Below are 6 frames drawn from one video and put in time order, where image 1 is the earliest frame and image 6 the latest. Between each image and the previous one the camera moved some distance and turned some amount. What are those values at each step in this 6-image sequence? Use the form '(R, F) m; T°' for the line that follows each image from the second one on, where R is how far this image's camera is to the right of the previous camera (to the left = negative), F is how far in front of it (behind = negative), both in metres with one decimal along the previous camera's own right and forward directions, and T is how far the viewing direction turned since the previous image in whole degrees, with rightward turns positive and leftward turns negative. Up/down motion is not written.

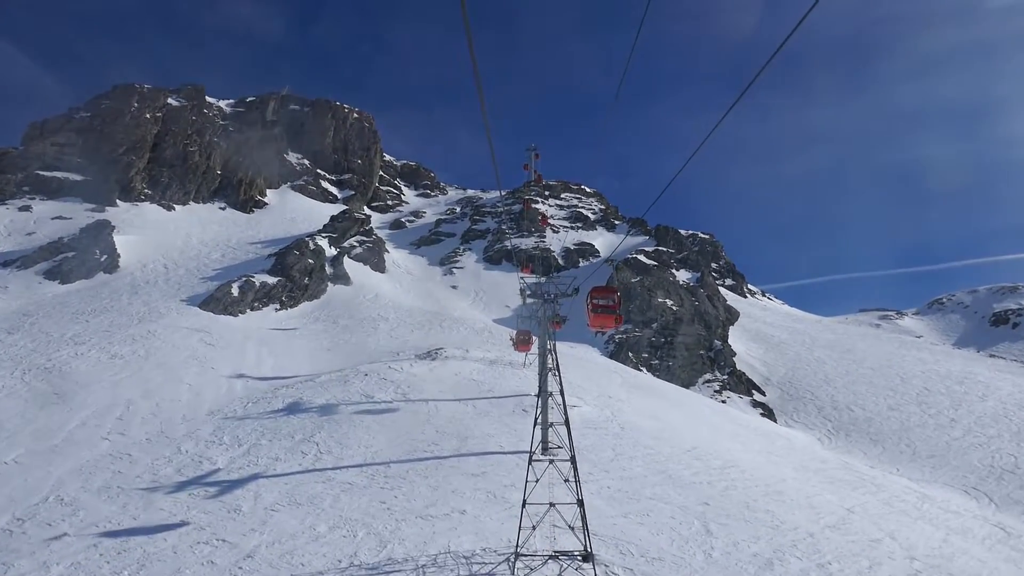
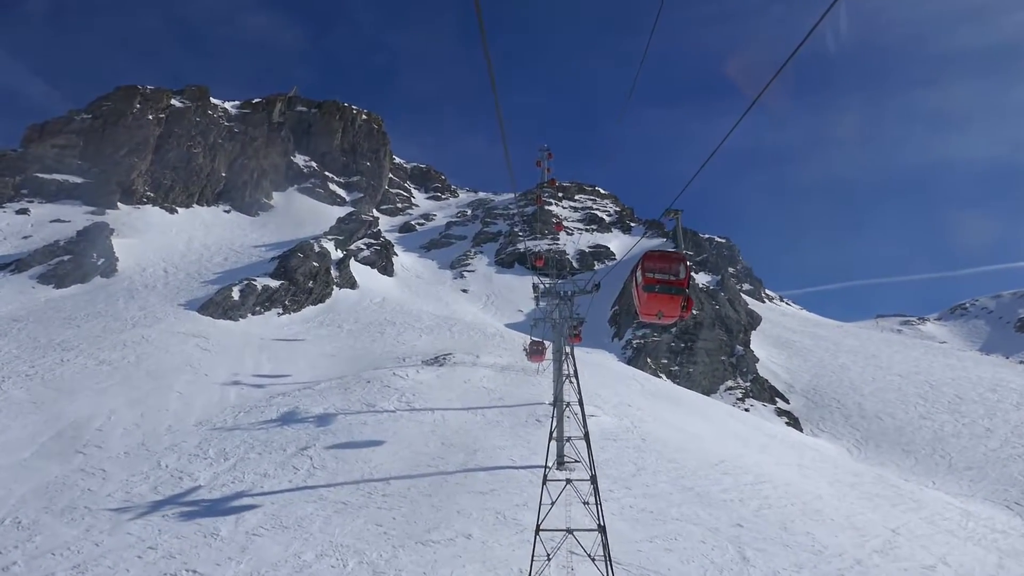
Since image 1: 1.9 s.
(+0.1, +2.3) m; -1°
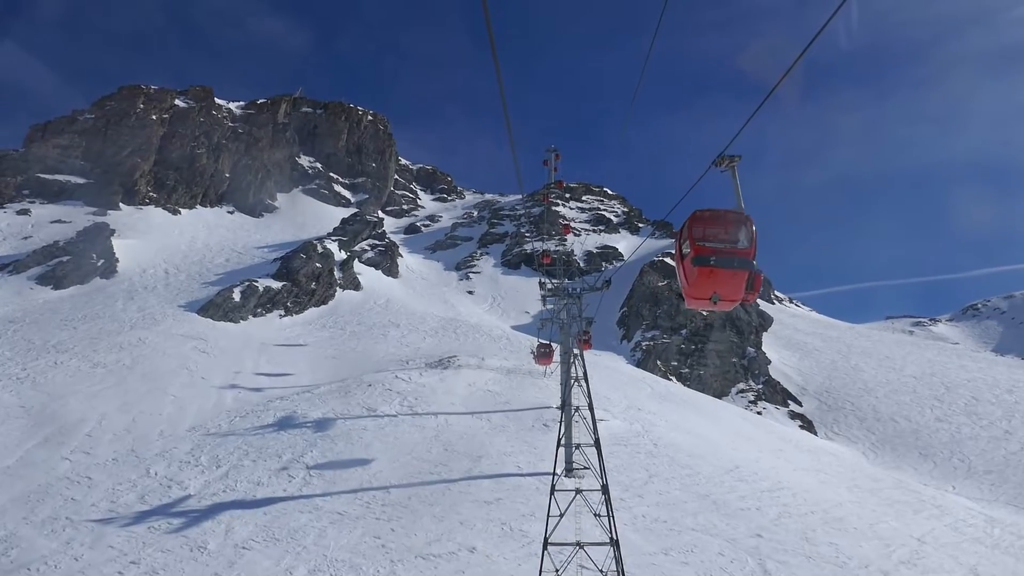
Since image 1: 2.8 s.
(+0.1, +1.1) m; -1°
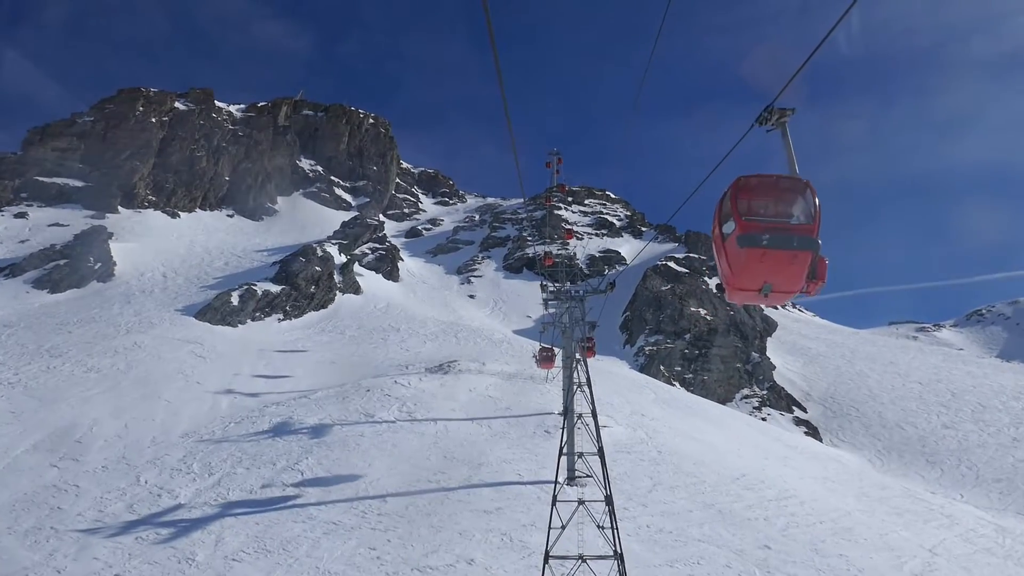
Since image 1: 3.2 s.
(0.0, +0.6) m; 0°
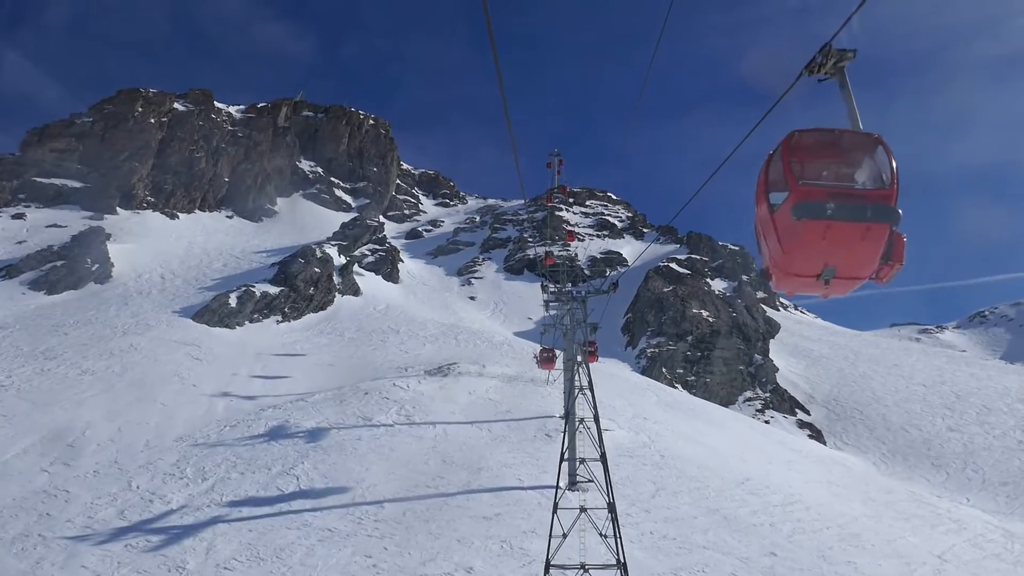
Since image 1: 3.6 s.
(0.0, +0.4) m; 0°
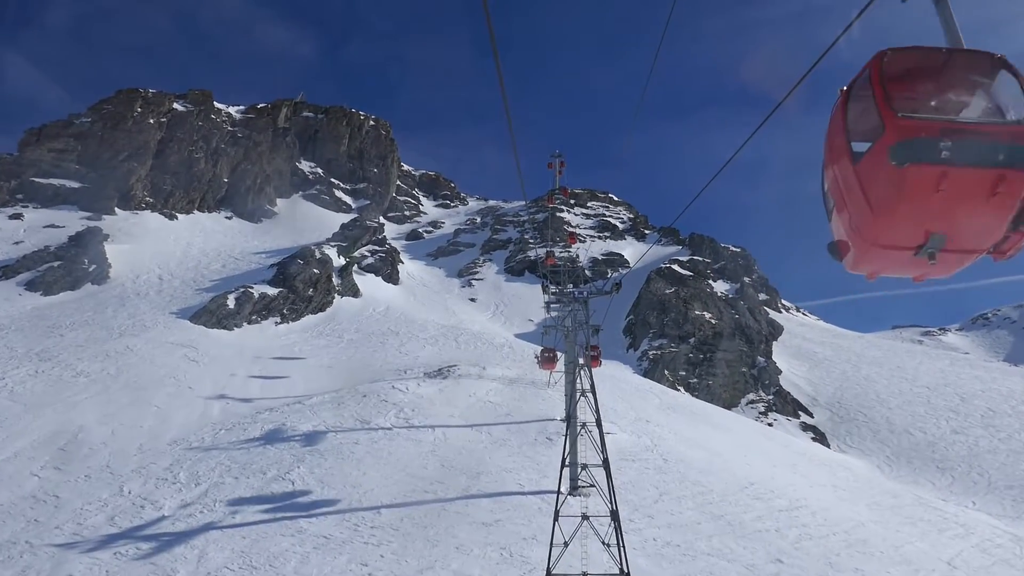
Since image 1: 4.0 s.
(0.0, +0.4) m; 0°
